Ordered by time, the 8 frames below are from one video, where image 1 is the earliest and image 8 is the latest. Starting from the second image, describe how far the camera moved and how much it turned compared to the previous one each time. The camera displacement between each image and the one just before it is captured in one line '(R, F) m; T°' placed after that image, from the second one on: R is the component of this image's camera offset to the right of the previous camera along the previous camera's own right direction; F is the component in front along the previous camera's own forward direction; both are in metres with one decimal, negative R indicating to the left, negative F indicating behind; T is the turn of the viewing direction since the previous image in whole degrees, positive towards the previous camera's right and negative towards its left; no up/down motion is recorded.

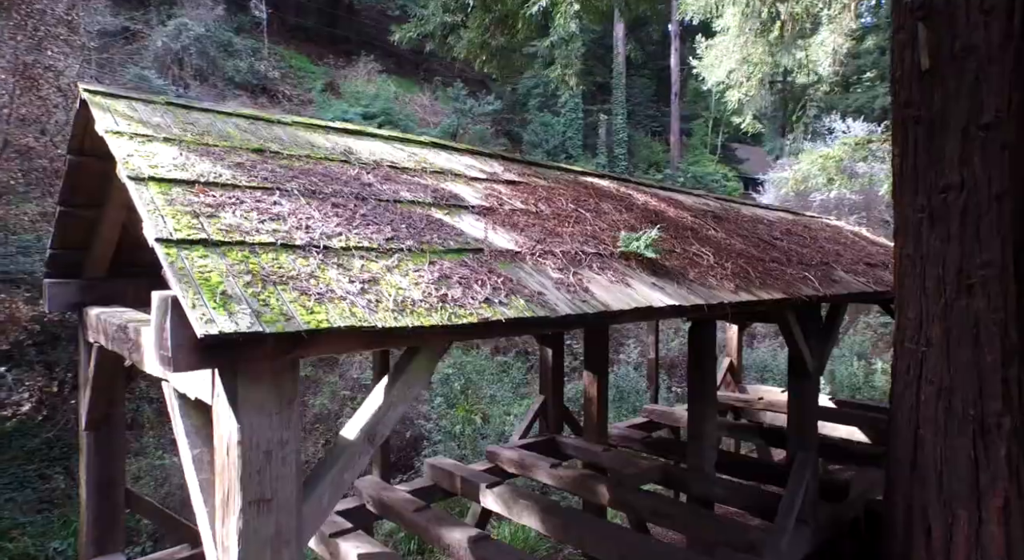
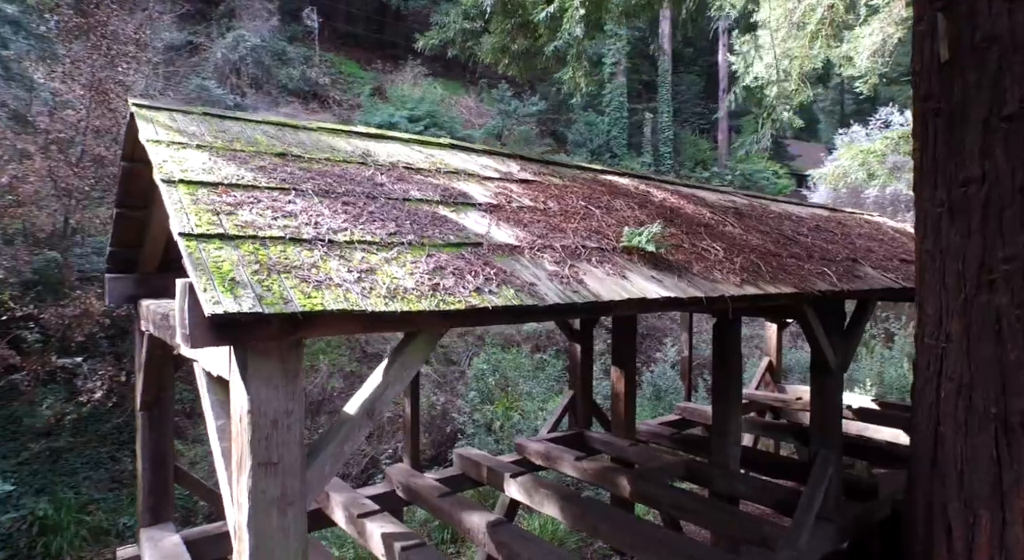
(+0.2, -0.1) m; -4°
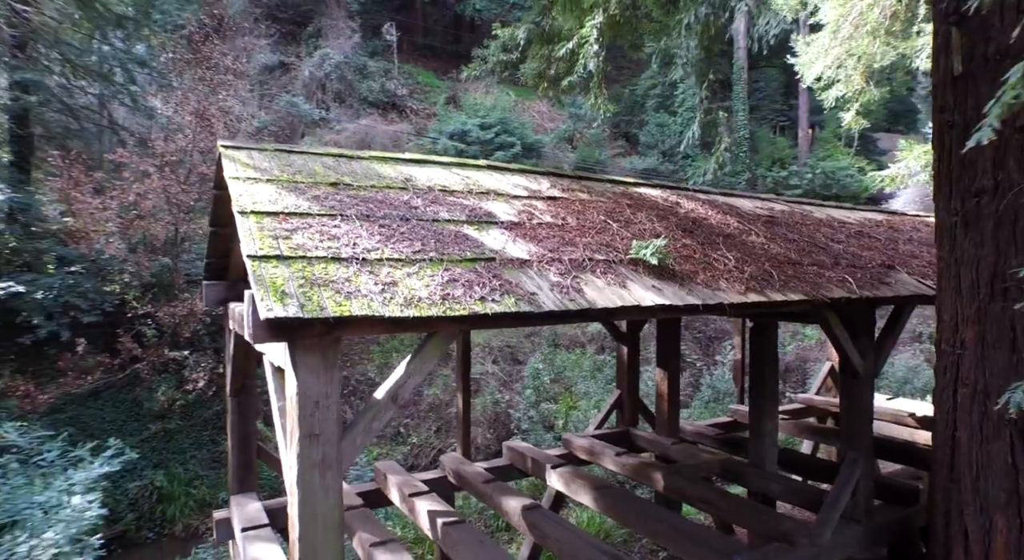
(+0.3, -0.4) m; -7°
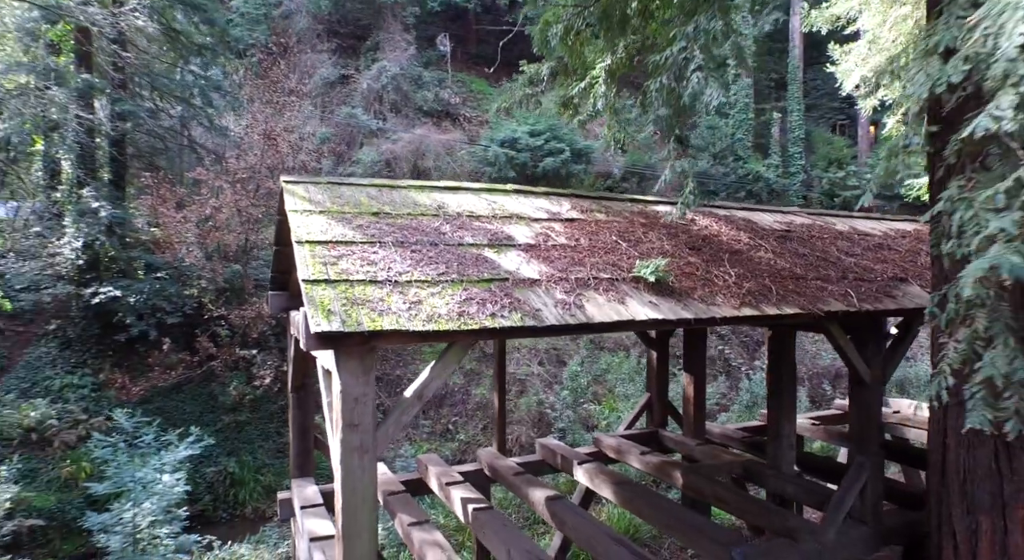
(+0.2, -0.4) m; -5°
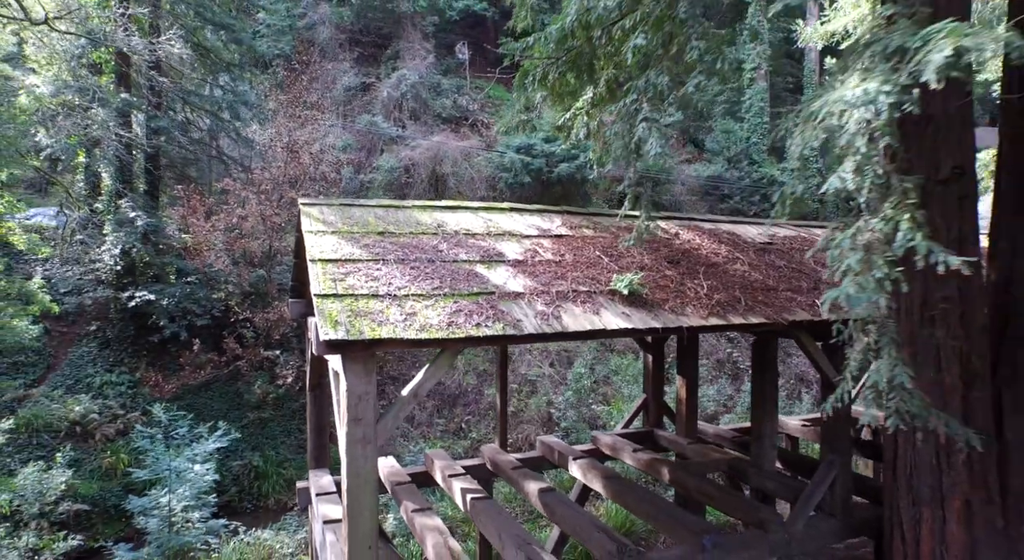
(+0.2, -0.4) m; -2°
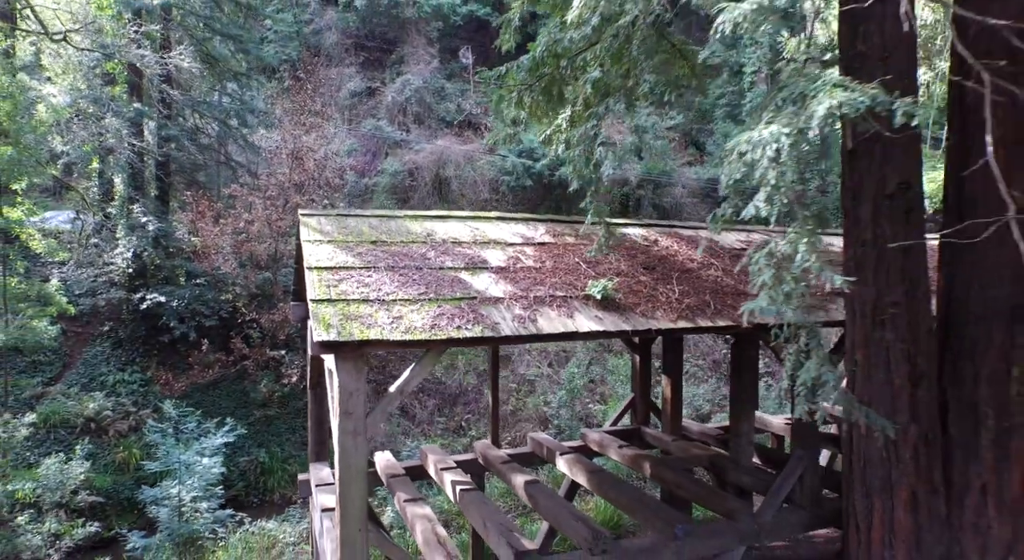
(+0.2, -0.3) m; -1°
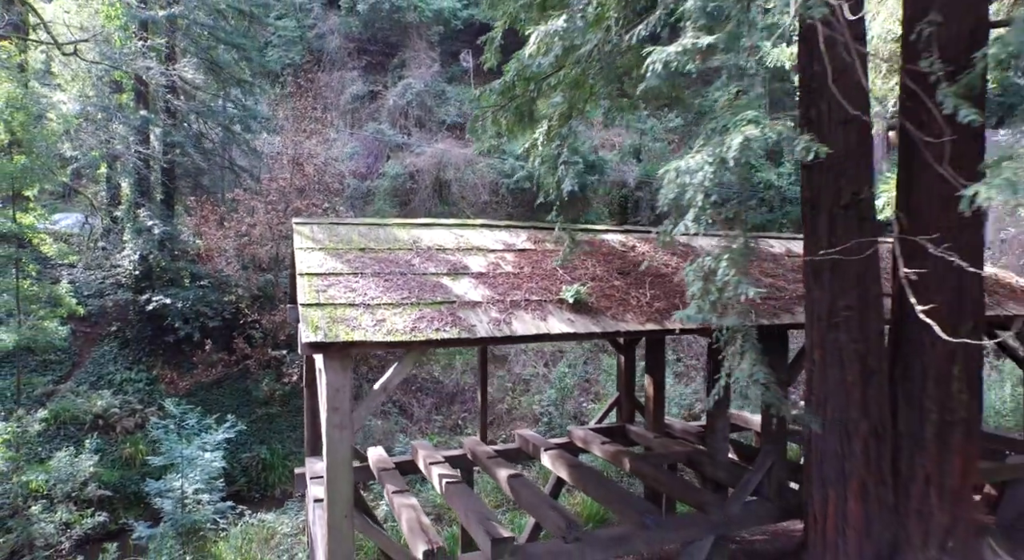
(+0.2, -0.3) m; 0°
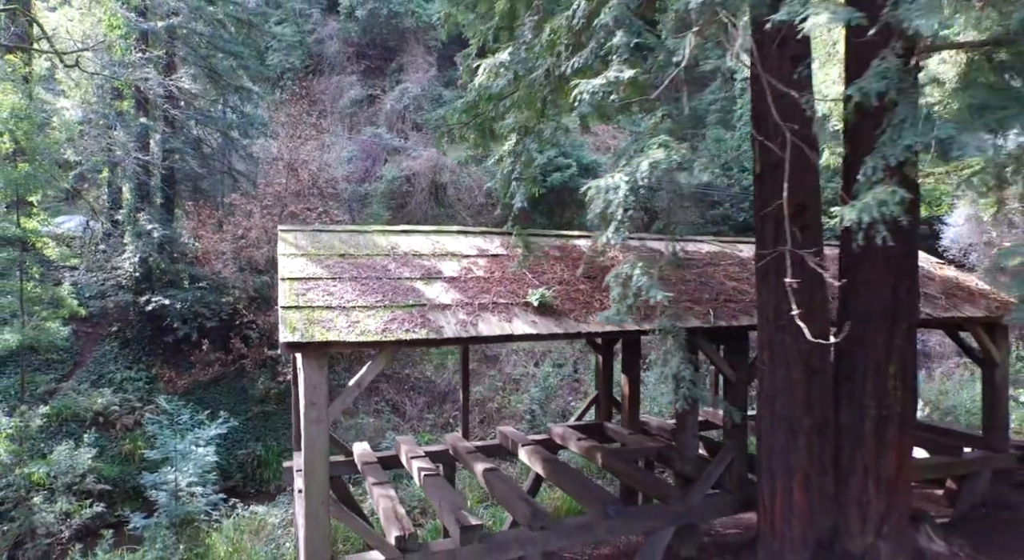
(+0.2, -0.3) m; 0°
